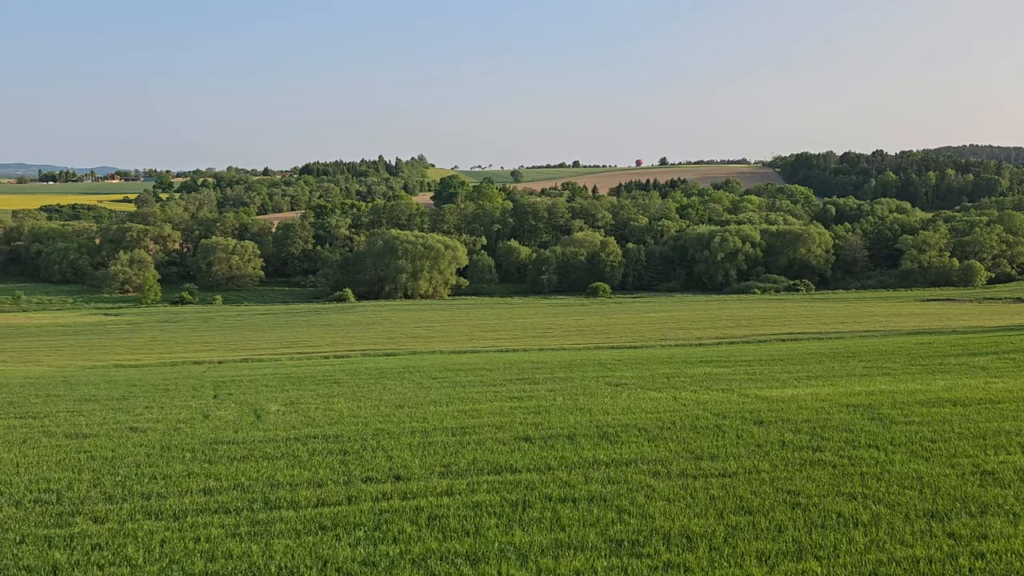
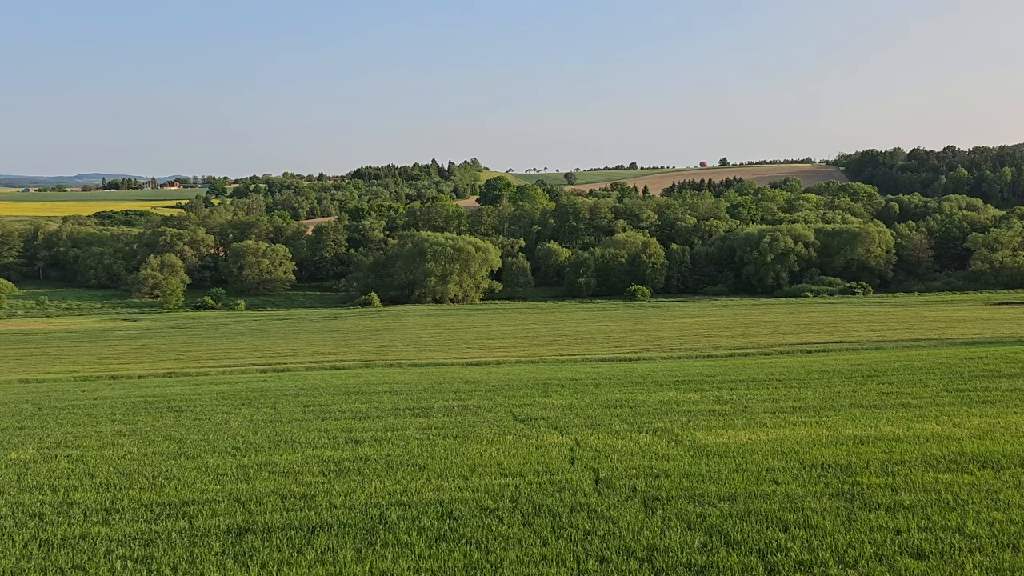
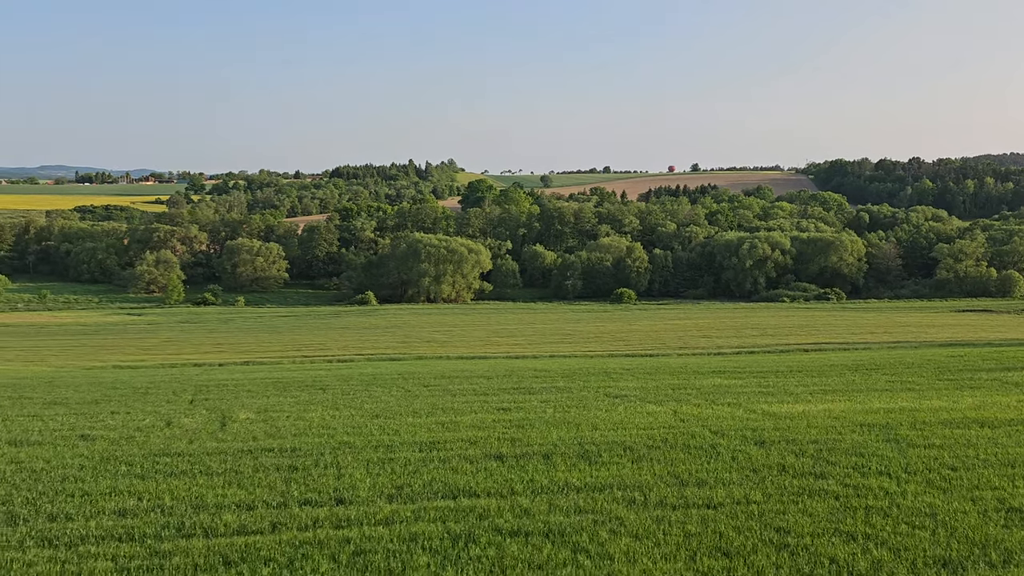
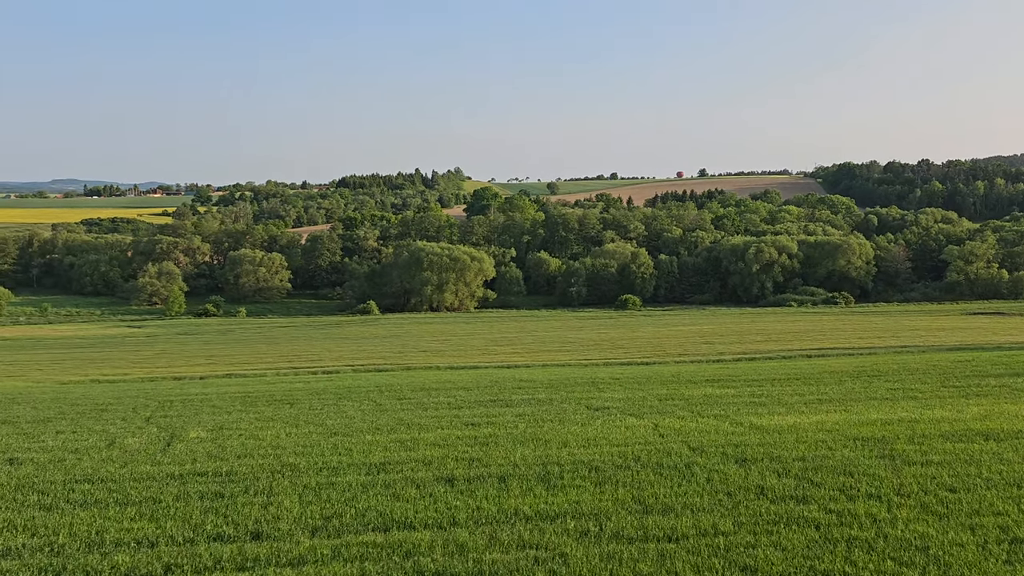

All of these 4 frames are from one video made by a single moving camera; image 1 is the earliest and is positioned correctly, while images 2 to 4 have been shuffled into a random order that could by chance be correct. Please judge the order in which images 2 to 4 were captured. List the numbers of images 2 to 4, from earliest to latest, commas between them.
3, 4, 2
